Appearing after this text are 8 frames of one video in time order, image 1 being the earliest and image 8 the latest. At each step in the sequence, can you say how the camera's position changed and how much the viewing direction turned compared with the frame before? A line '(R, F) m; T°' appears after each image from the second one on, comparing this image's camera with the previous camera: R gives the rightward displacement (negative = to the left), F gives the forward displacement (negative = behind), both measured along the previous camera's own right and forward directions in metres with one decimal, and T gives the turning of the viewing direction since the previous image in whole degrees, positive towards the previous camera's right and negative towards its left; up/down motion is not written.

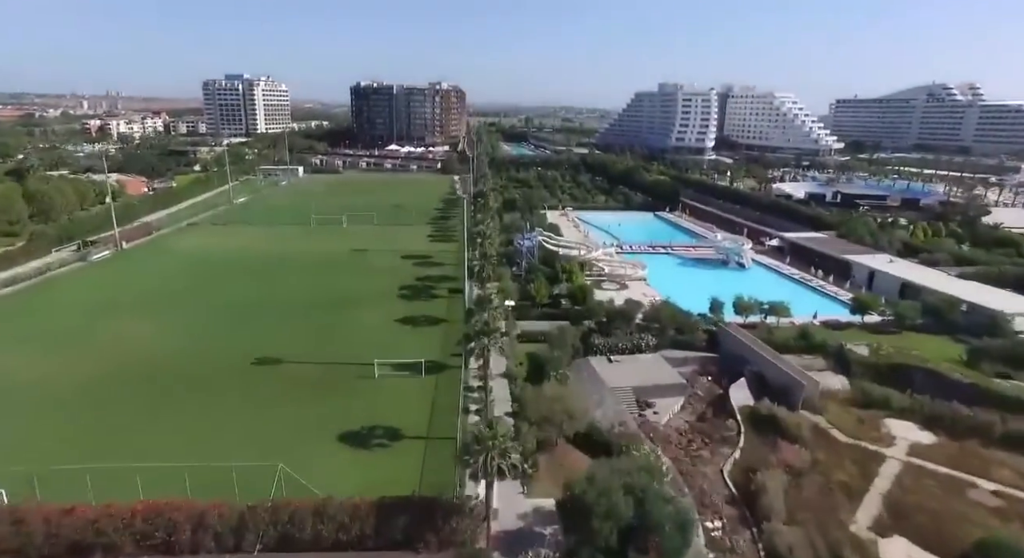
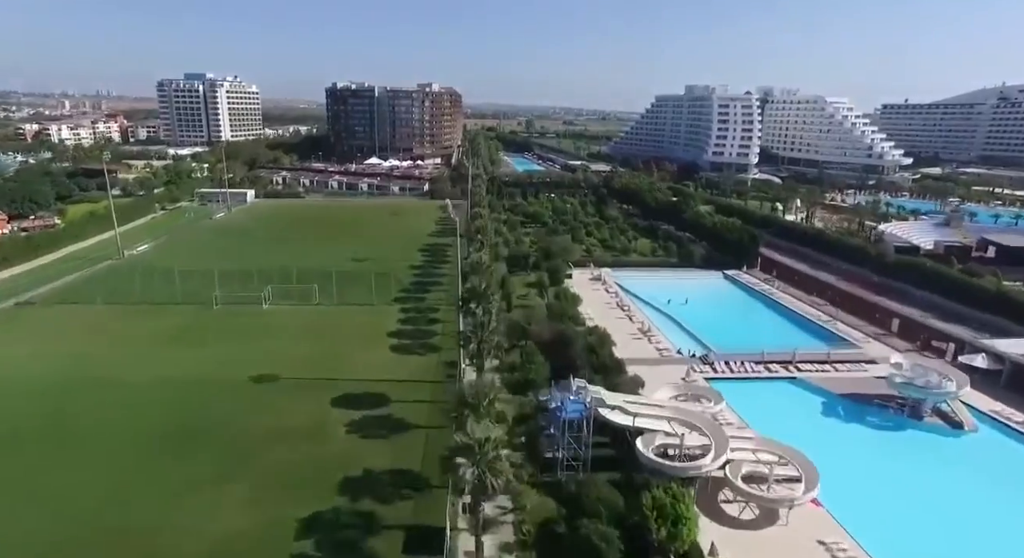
(-0.8, +17.9) m; 0°
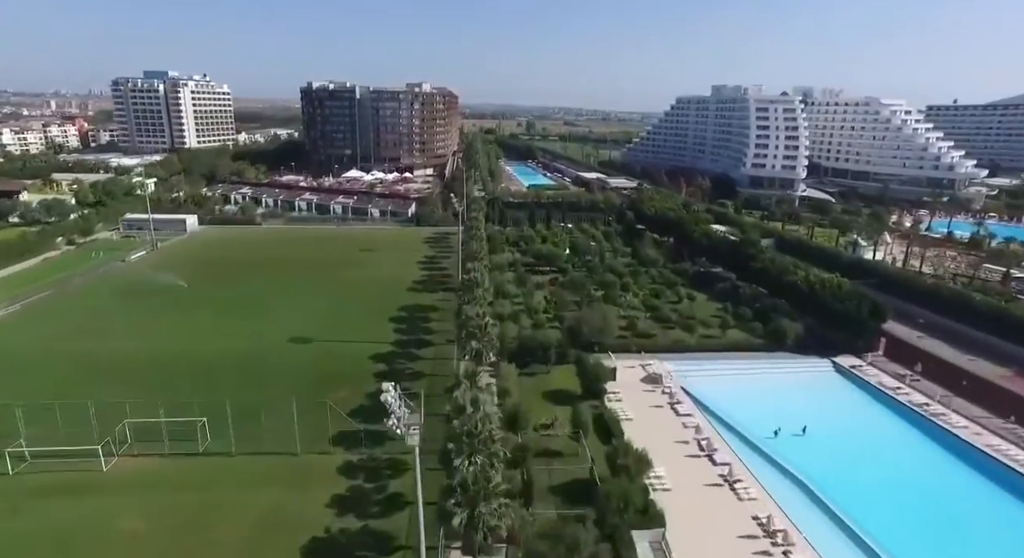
(-0.6, +13.5) m; 0°
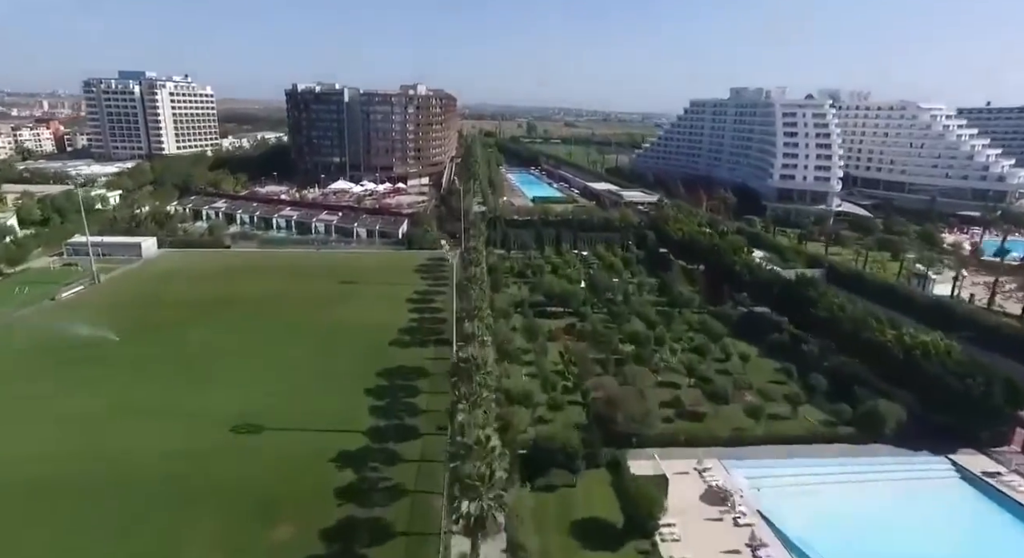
(-0.5, +7.1) m; 0°
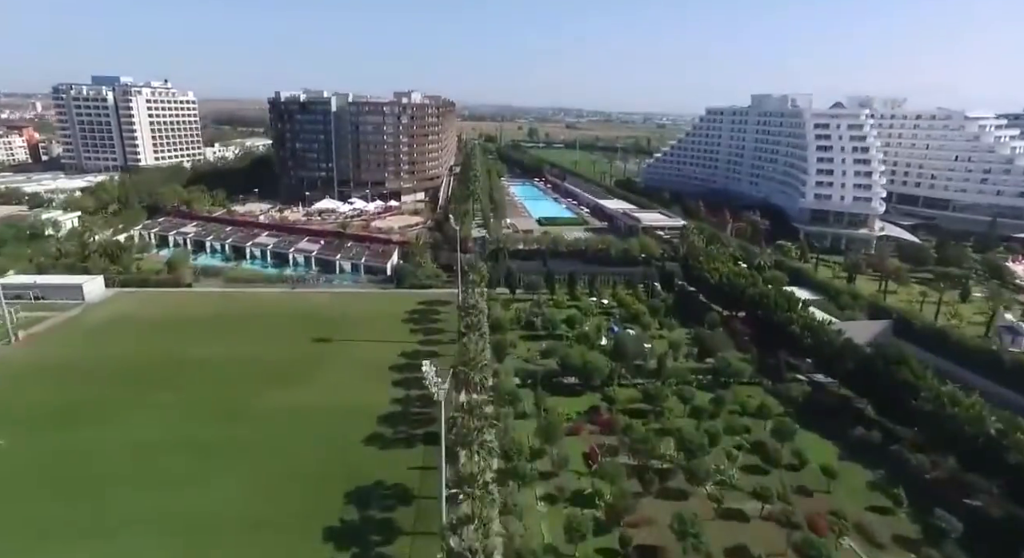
(-0.4, +6.9) m; 0°
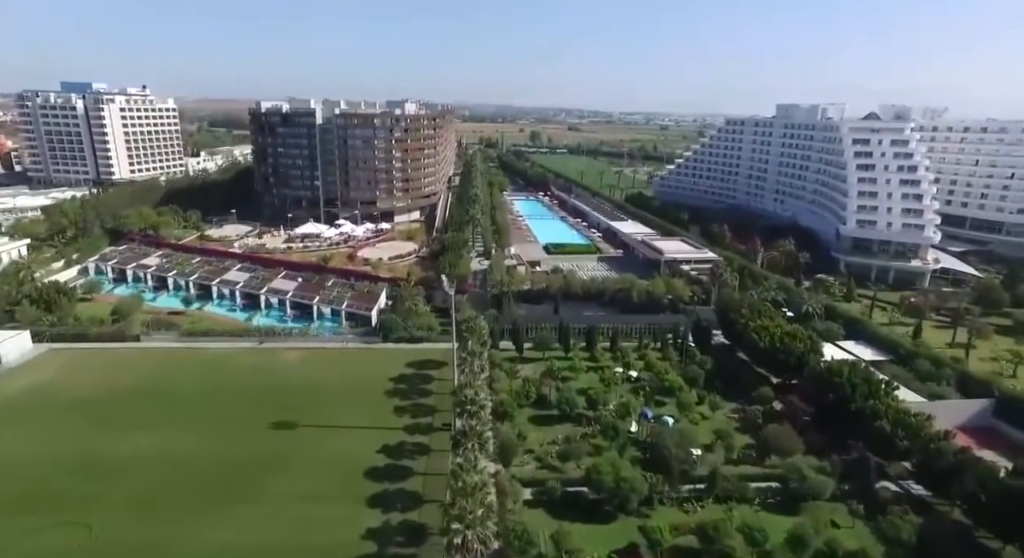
(-0.4, +6.7) m; 0°
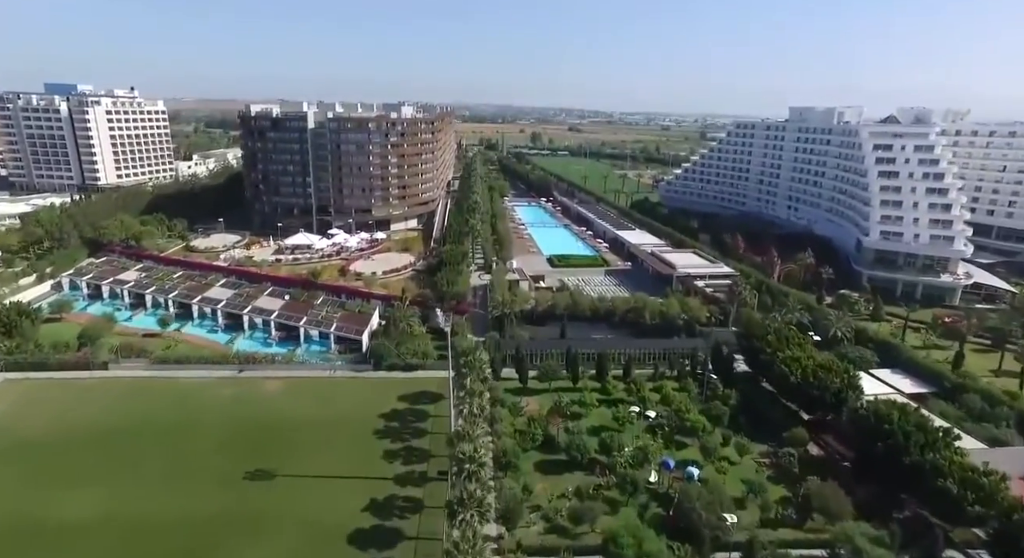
(-0.2, +3.2) m; 0°
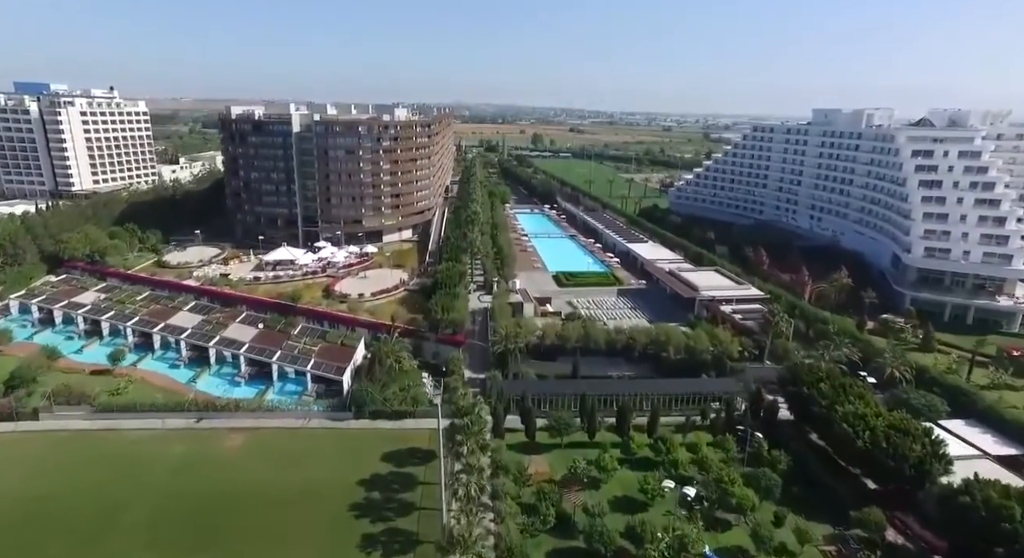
(-0.3, +5.1) m; 0°
